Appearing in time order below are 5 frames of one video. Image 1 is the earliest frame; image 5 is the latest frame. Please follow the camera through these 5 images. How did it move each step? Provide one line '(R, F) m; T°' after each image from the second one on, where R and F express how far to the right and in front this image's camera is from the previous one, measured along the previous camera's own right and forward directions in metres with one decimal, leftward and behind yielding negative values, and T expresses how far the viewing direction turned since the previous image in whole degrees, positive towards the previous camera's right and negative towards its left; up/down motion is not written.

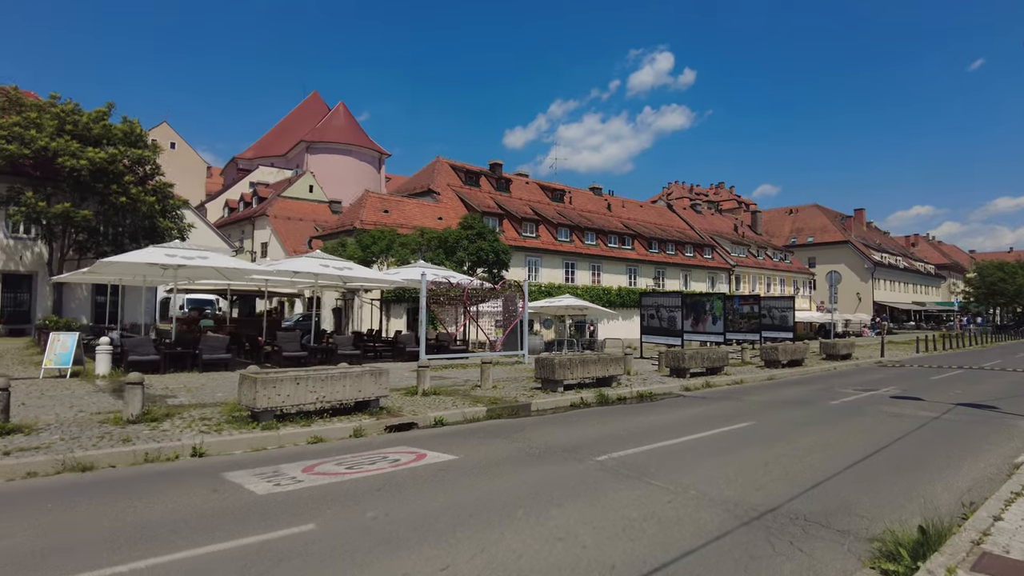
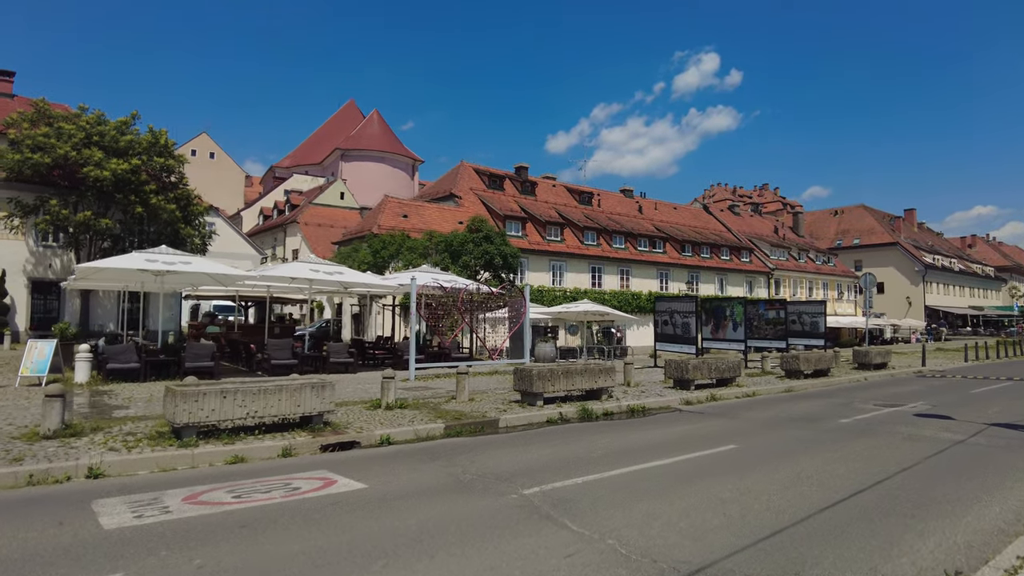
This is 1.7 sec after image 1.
(+1.3, +1.0) m; -4°
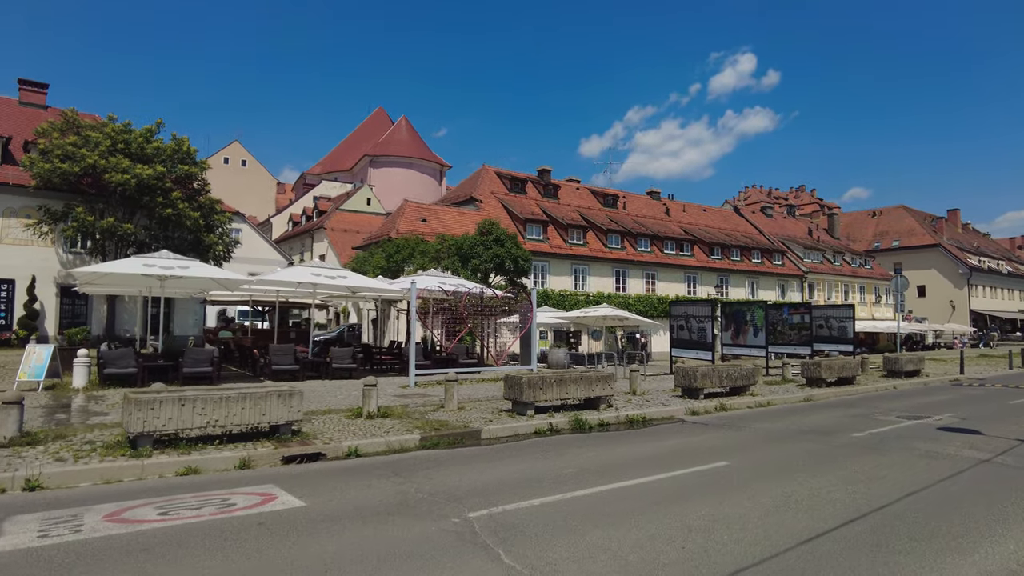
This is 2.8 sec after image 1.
(+0.8, +0.6) m; -3°
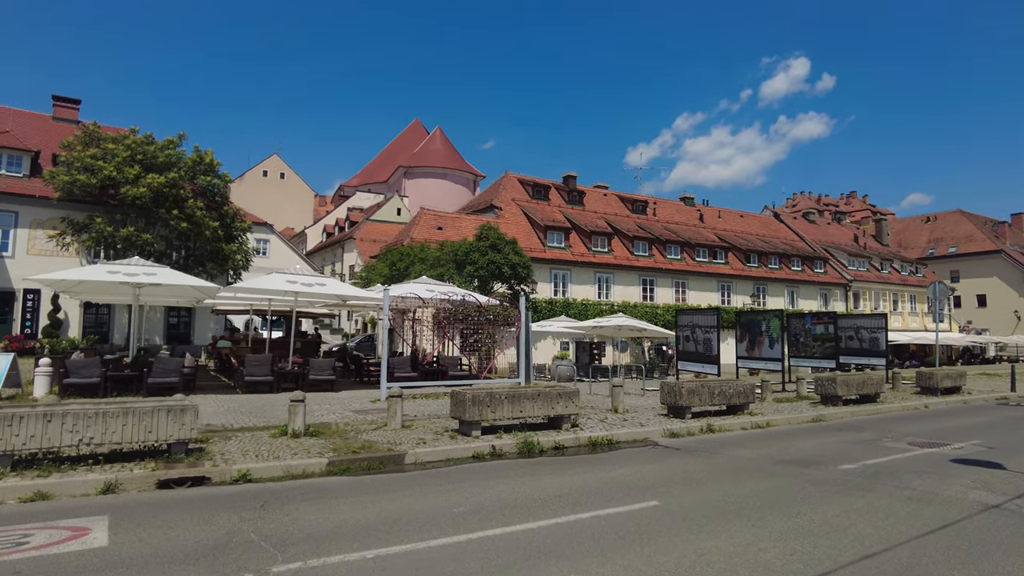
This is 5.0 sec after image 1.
(+1.6, +1.2) m; -4°
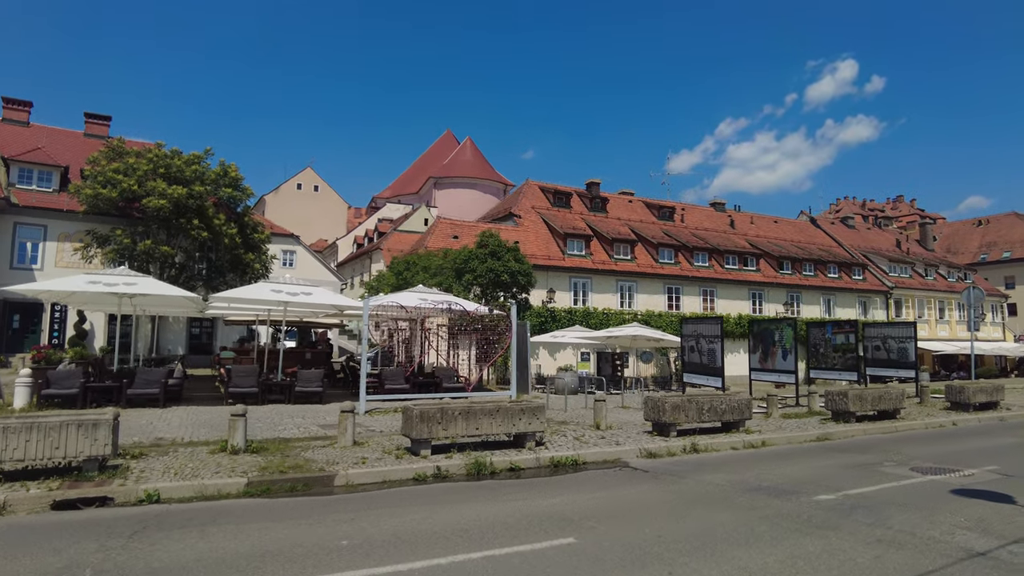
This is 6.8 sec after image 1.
(+1.3, +0.8) m; -4°
